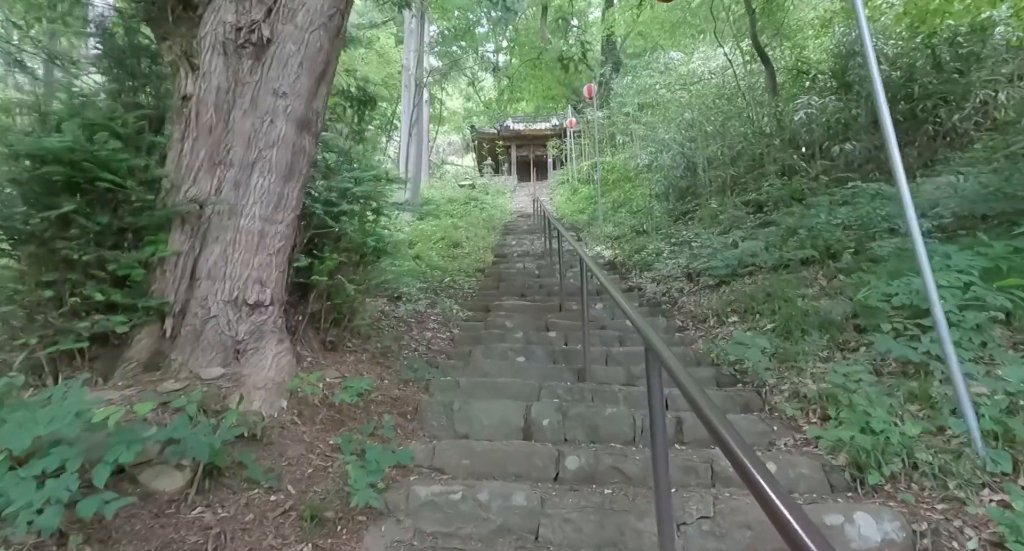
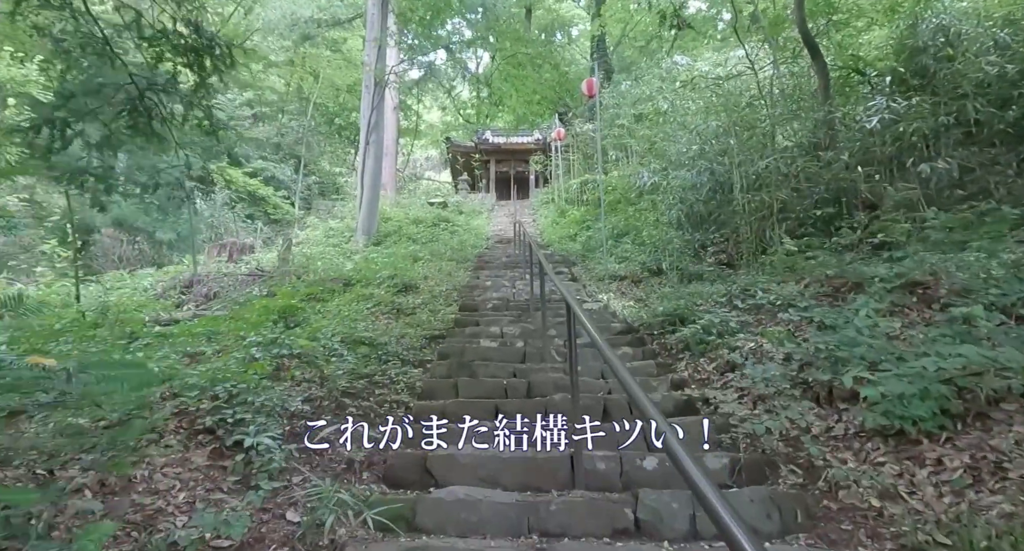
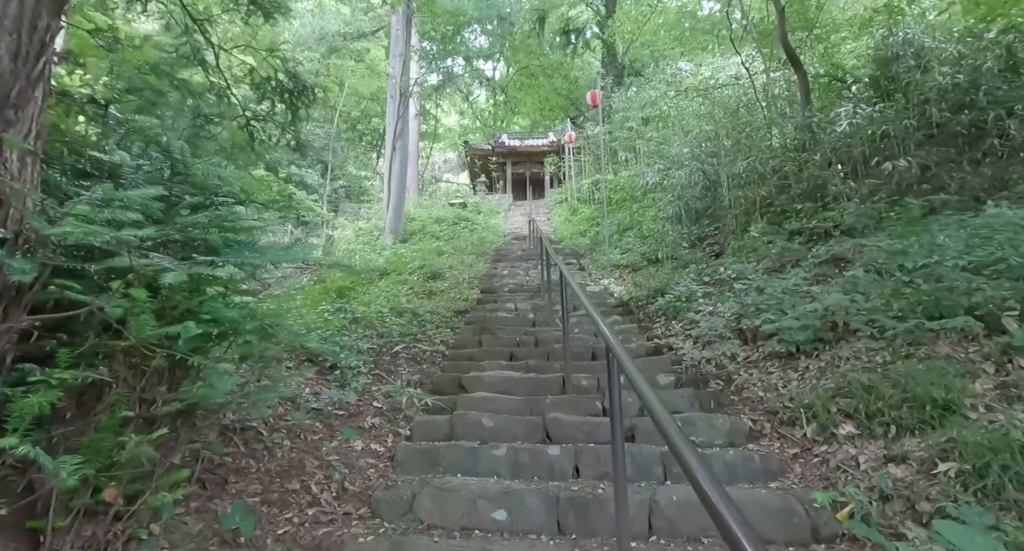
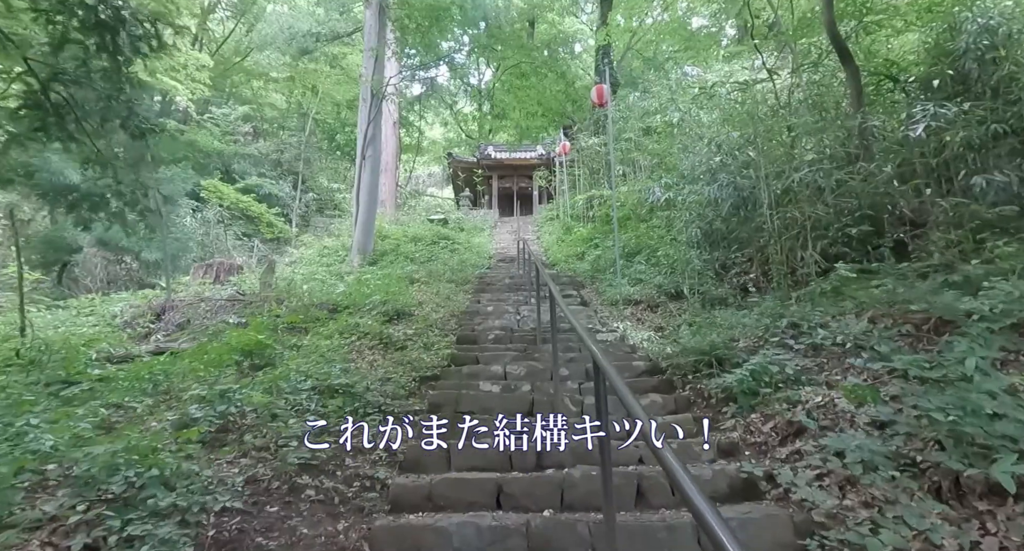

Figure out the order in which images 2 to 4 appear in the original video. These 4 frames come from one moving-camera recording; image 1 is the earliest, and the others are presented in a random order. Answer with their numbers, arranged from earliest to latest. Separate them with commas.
3, 2, 4
